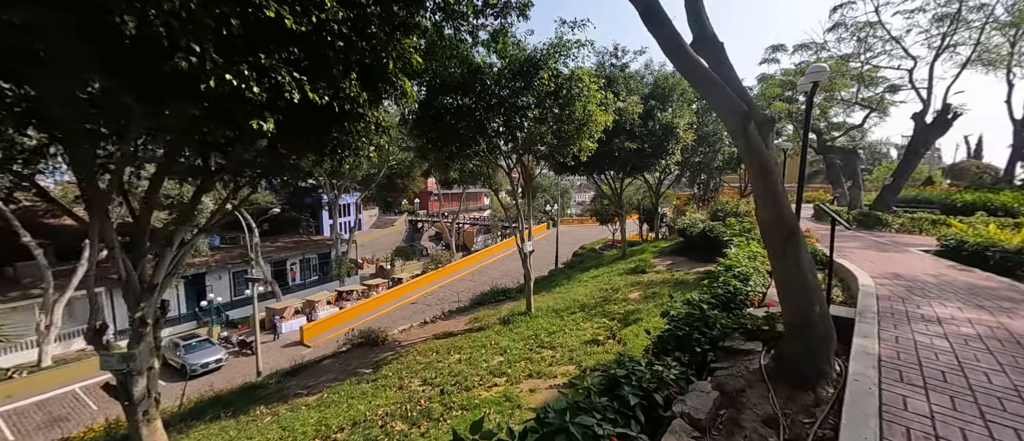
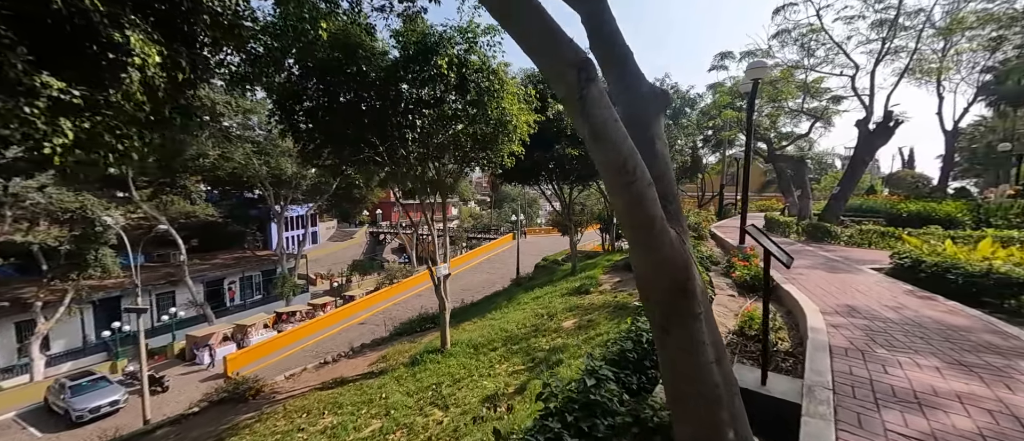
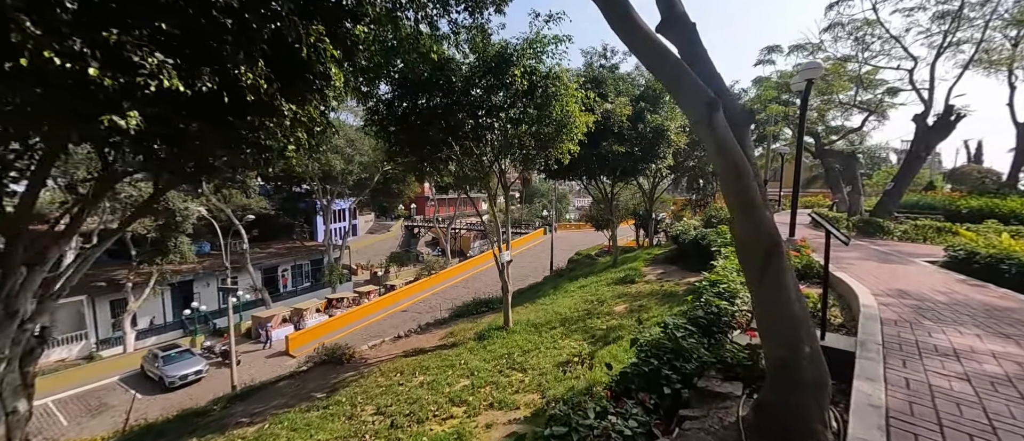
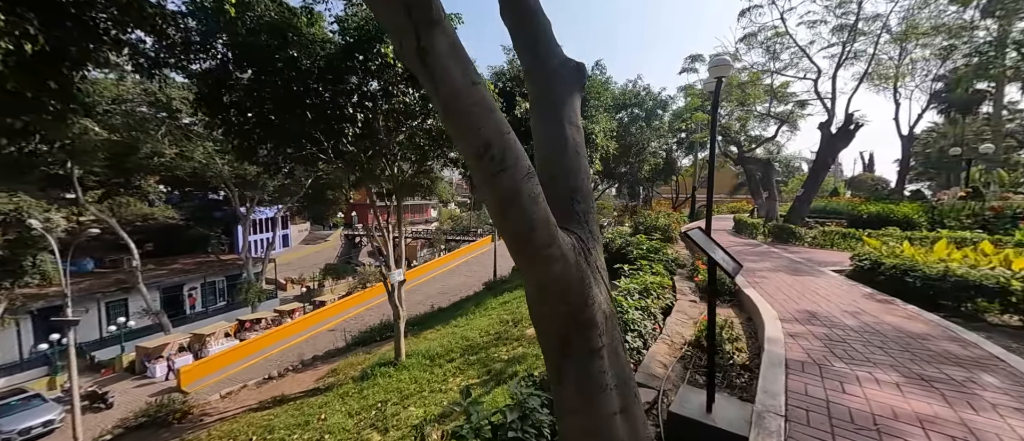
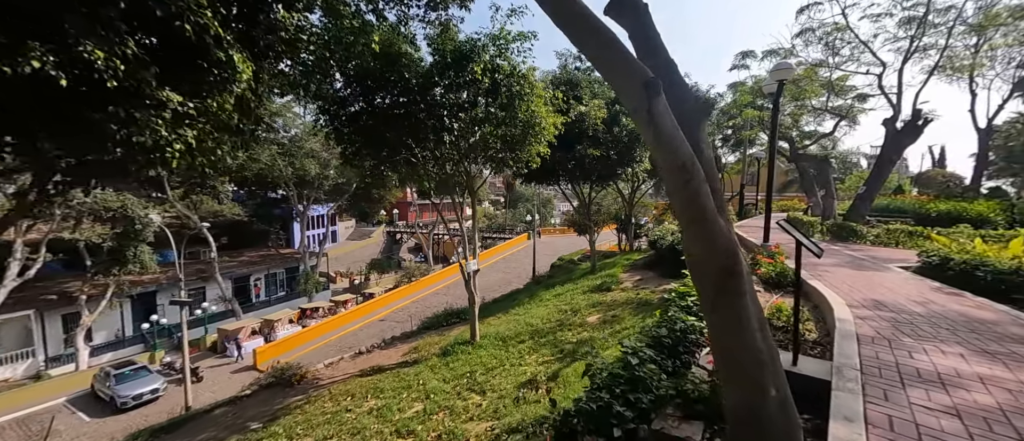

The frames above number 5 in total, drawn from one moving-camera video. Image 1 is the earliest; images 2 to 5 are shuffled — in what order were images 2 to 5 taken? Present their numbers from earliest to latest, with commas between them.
3, 5, 2, 4
